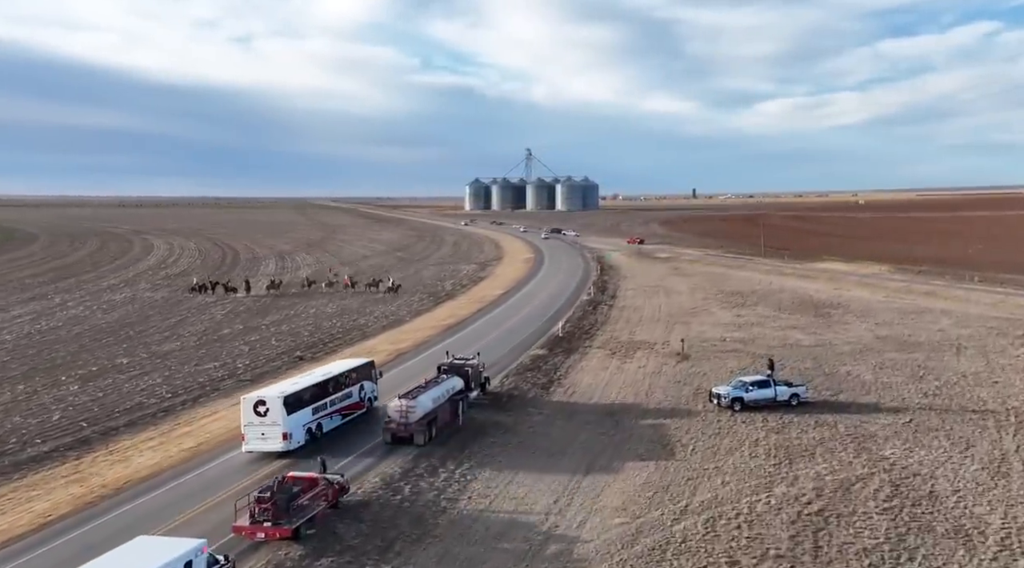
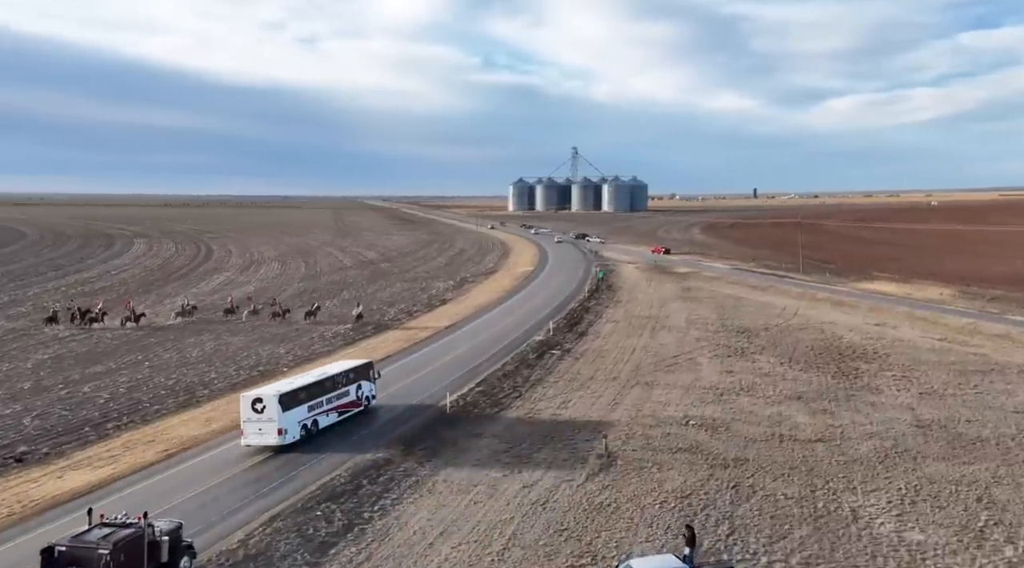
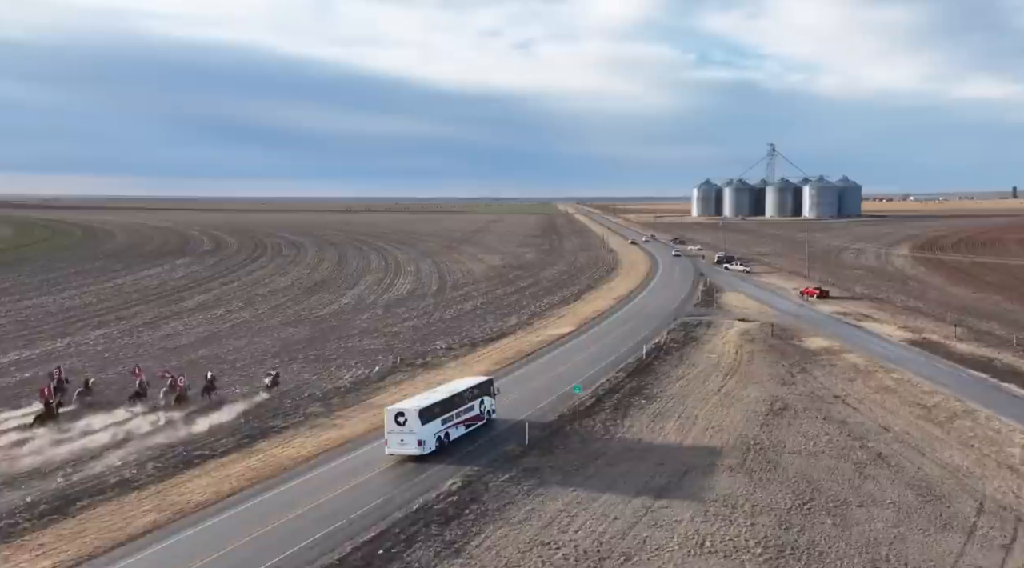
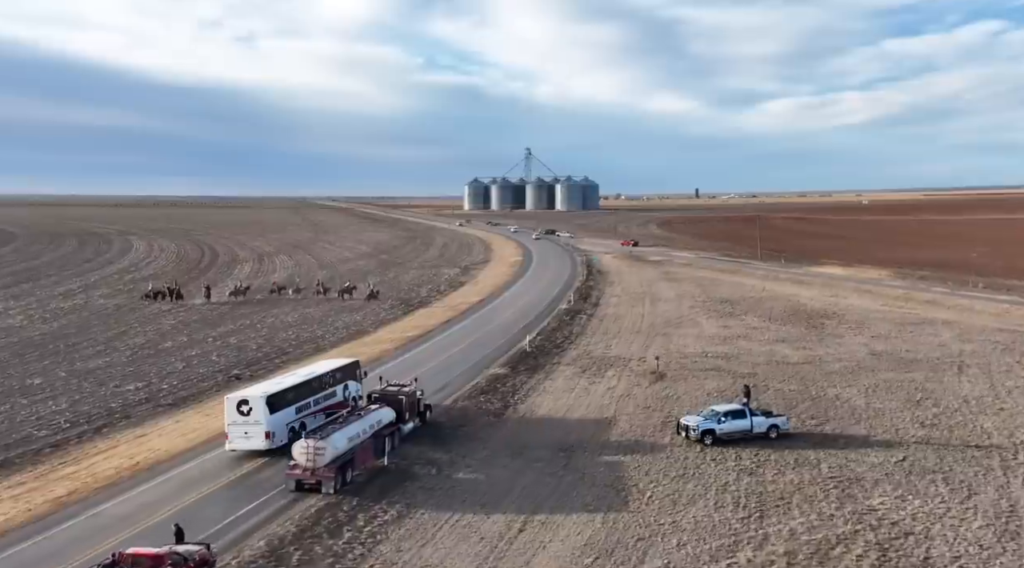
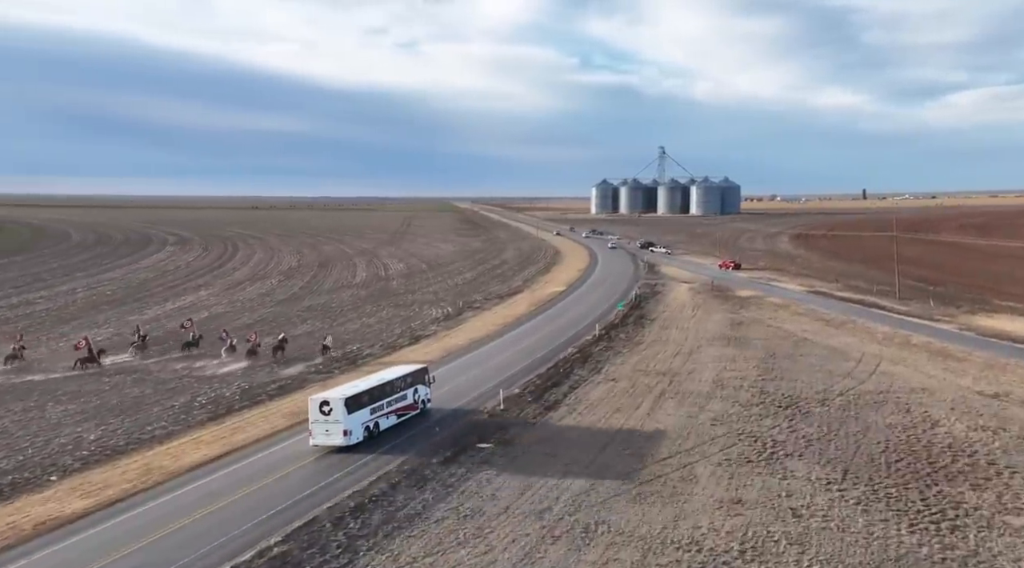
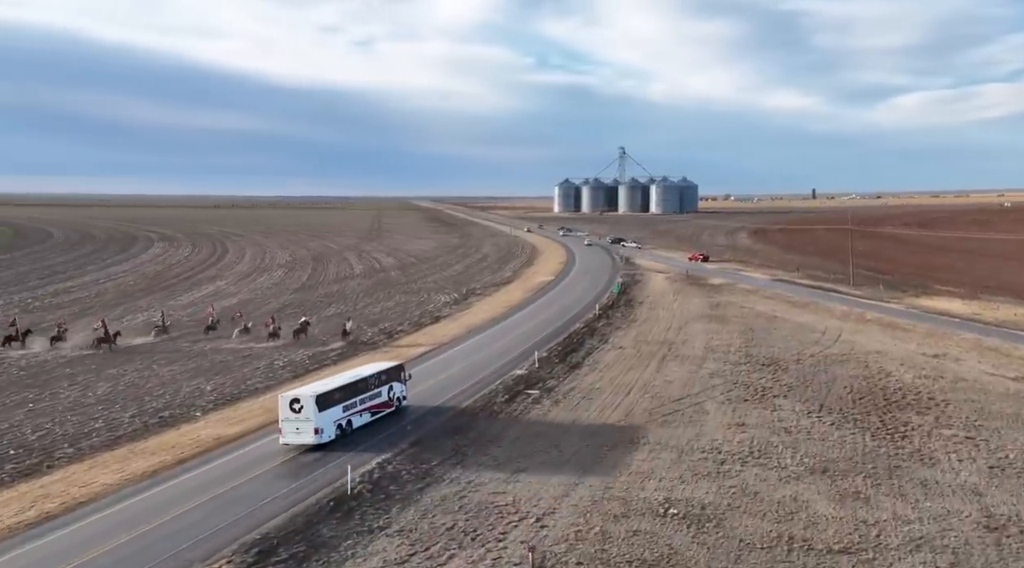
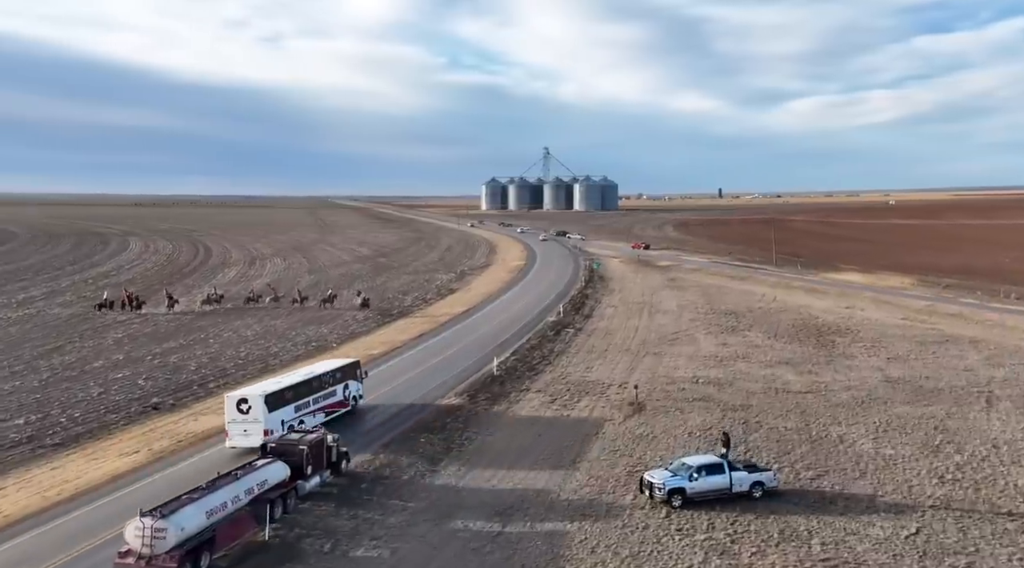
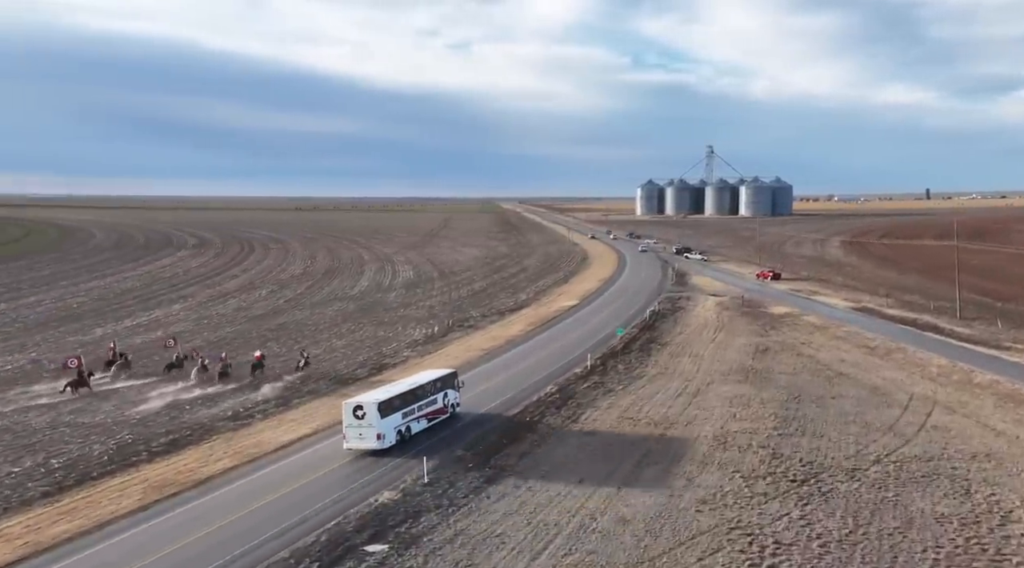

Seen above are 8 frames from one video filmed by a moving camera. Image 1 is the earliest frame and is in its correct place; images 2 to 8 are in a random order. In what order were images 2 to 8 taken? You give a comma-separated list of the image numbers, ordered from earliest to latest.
4, 7, 2, 6, 5, 8, 3
